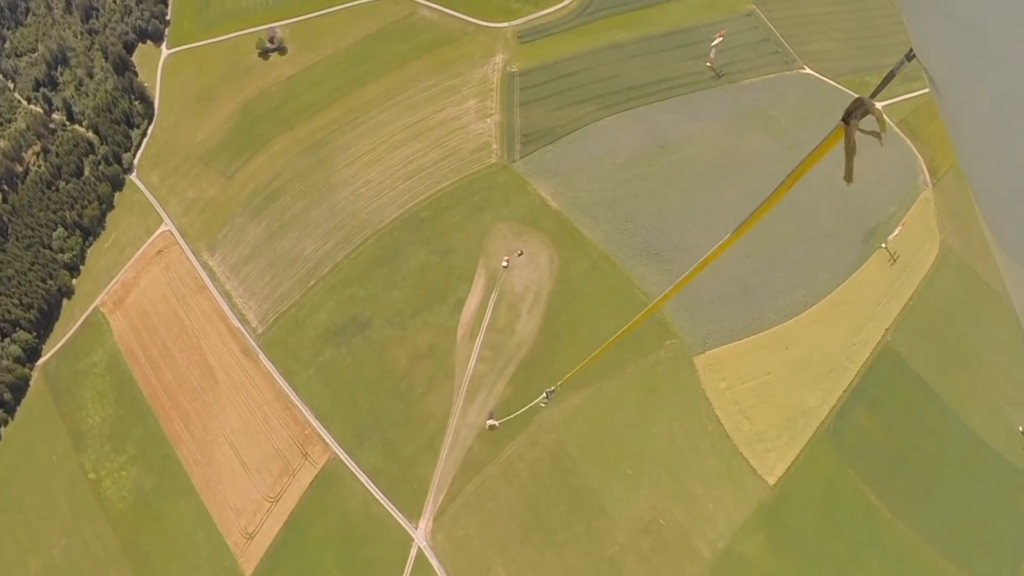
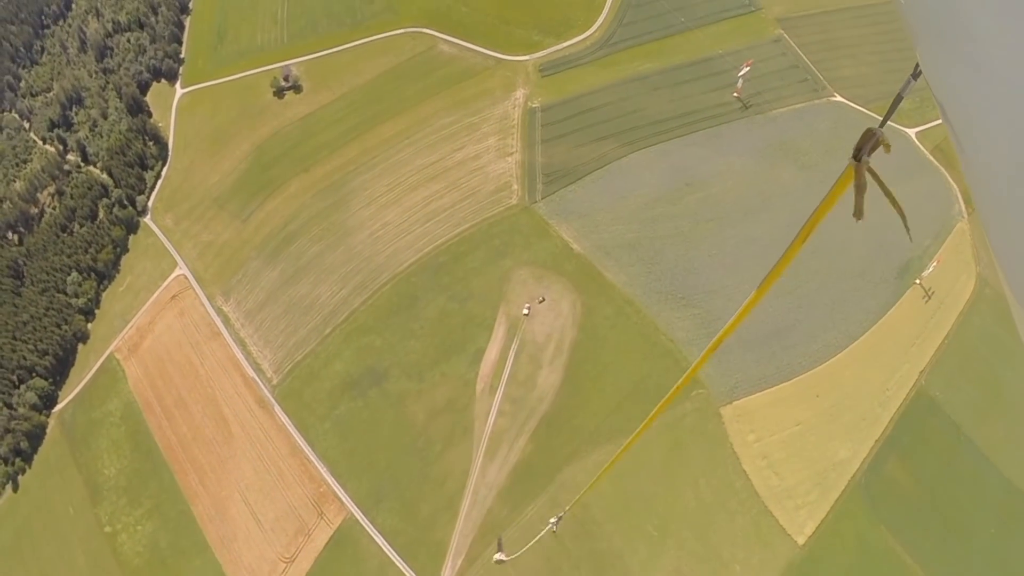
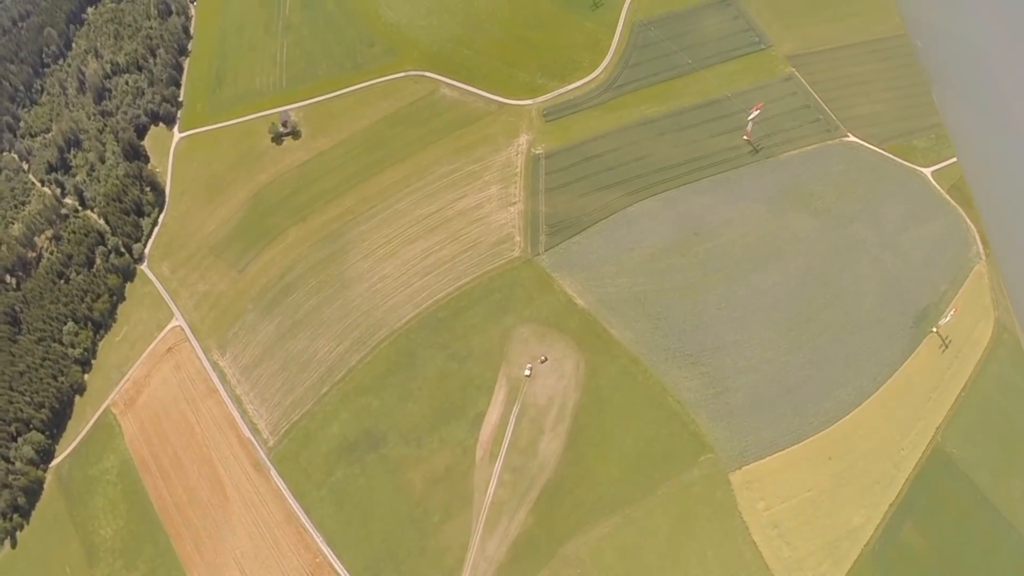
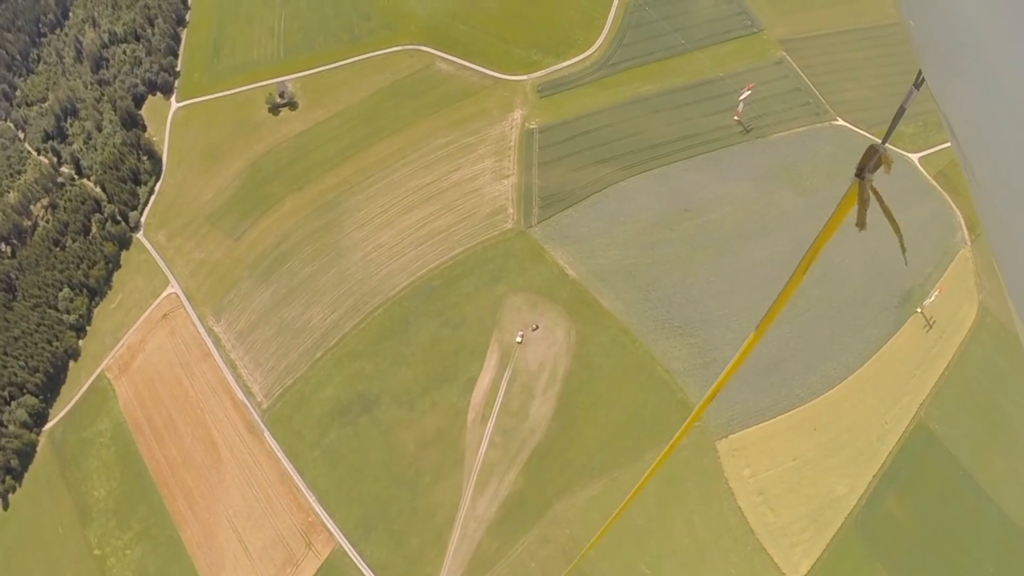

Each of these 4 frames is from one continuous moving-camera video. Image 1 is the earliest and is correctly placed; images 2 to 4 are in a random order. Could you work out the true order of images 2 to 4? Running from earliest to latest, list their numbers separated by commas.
2, 4, 3
